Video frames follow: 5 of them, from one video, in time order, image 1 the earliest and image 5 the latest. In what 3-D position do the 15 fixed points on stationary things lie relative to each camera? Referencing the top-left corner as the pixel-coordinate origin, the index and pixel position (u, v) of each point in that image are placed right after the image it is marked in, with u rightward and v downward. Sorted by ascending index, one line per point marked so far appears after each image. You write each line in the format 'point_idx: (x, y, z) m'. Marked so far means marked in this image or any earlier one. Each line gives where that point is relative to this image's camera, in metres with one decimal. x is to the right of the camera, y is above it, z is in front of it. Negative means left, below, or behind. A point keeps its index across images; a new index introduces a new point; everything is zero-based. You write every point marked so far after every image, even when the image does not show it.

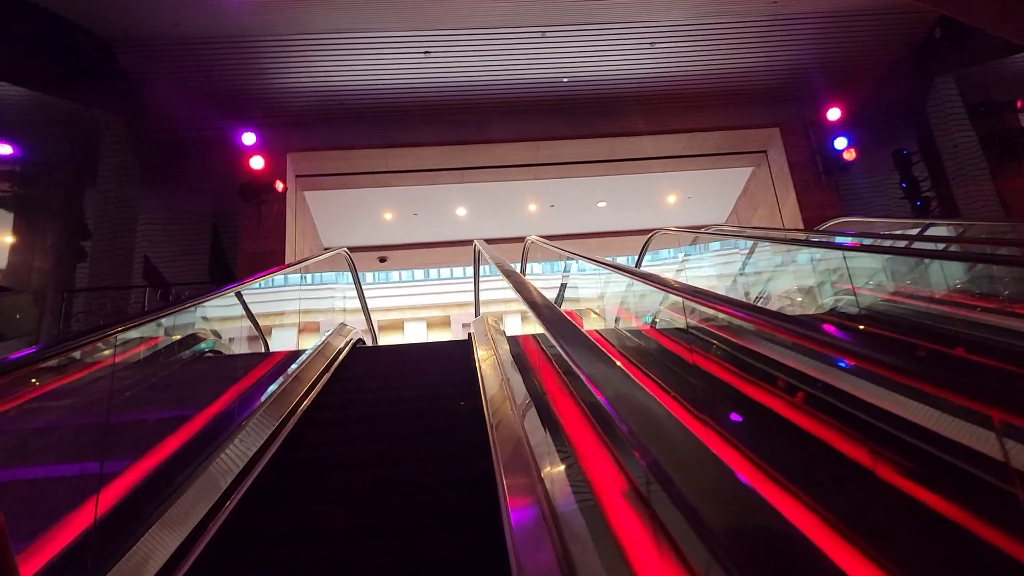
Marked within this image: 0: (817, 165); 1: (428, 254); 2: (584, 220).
0: (+3.6, +1.4, +7.5) m
1: (-1.4, +0.5, +10.4) m
2: (+1.1, +1.0, +9.8) m
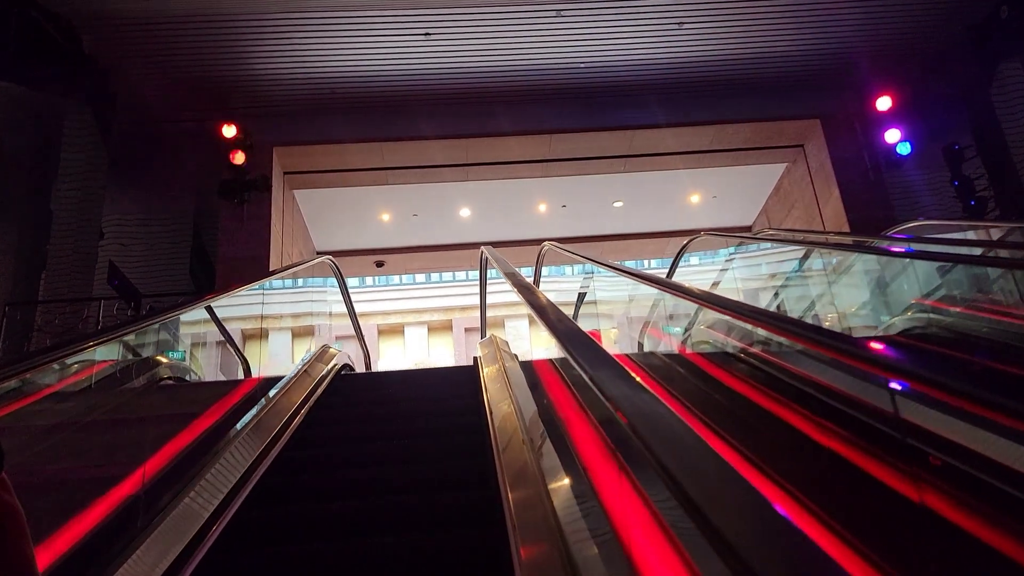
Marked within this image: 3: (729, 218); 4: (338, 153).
0: (+3.7, +1.3, +6.8) m
1: (-1.2, +0.4, +9.7) m
2: (+1.2, +0.9, +9.1) m
3: (+3.1, +1.0, +9.2) m
4: (-1.9, +1.4, +7.0) m
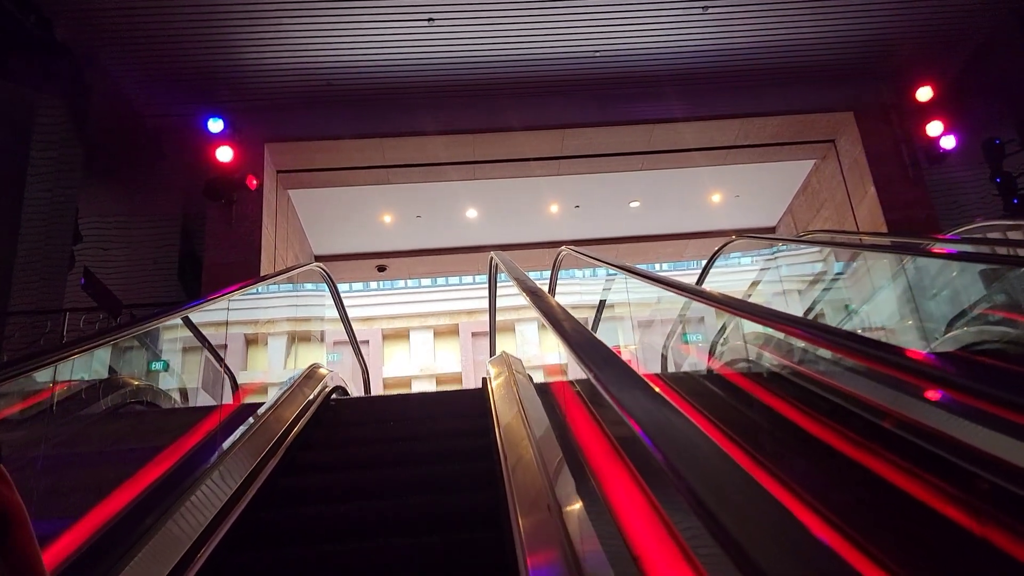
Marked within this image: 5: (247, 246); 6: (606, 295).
0: (+3.8, +1.3, +6.3) m
1: (-1.1, +0.4, +9.3) m
2: (+1.4, +0.9, +8.7) m
3: (+3.2, +0.9, +8.7) m
4: (-1.8, +1.4, +6.5) m
5: (-2.4, +0.4, +6.0) m
6: (+0.9, -0.1, +6.6) m
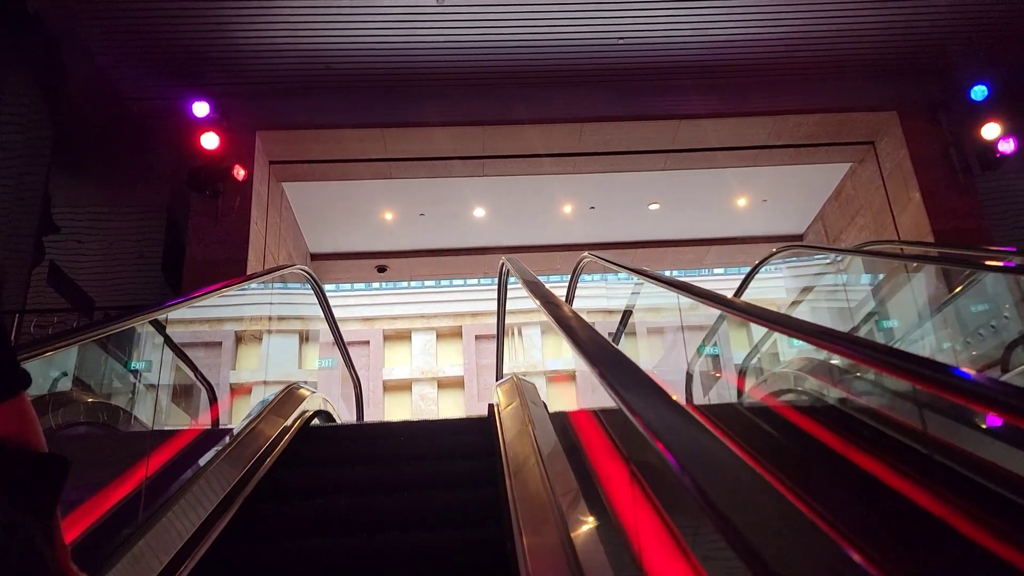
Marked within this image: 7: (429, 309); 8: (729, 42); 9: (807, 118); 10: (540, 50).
0: (+3.9, +1.1, +5.8) m
1: (-1.0, +0.3, +8.8) m
2: (+1.5, +0.8, +8.2) m
3: (+3.3, +0.8, +8.2) m
4: (-1.6, +1.4, +6.1) m
5: (-2.3, +0.4, +5.5) m
6: (+1.0, -0.1, +6.1) m
7: (-1.8, -0.5, +14.1) m
8: (+1.8, +2.1, +5.5) m
9: (+2.7, +1.6, +6.0) m
10: (+0.2, +2.0, +5.5) m
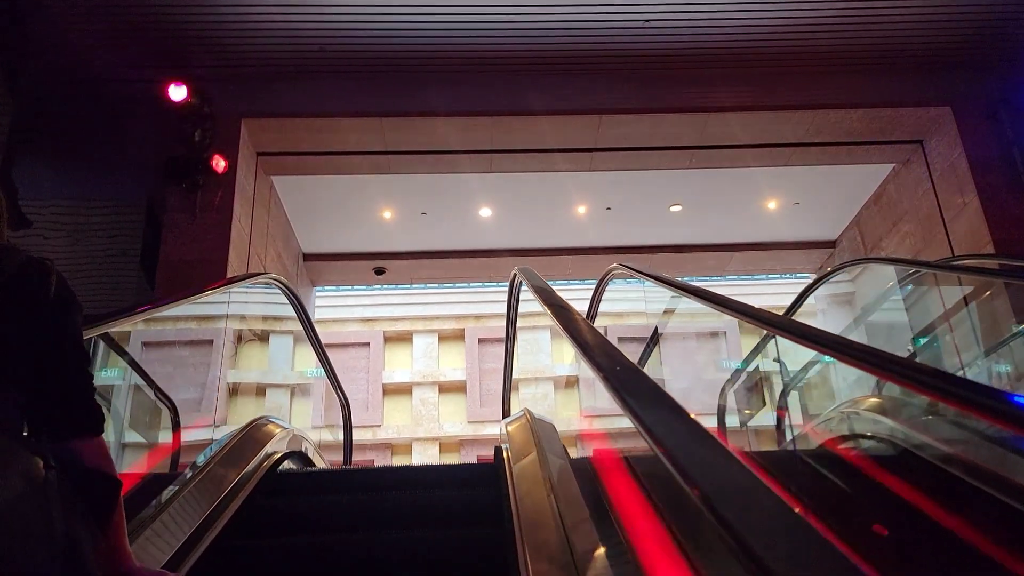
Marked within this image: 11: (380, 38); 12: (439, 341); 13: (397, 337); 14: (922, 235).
0: (+4.0, +1.0, +5.2) m
1: (-0.9, +0.3, +8.3) m
2: (+1.6, +0.7, +7.7) m
3: (+3.4, +0.7, +7.7) m
4: (-1.5, +1.3, +5.5) m
5: (-2.3, +0.4, +5.0) m
6: (+1.1, -0.2, +5.6) m
7: (-1.7, -0.5, +13.6) m
8: (+1.9, +2.0, +5.0) m
9: (+2.8, +1.5, +5.5) m
10: (+0.3, +1.9, +5.0) m
11: (-1.0, +1.9, +5.0) m
12: (-1.5, -1.1, +13.8) m
13: (-2.4, -1.0, +13.7) m
14: (+3.6, +0.5, +5.9) m
